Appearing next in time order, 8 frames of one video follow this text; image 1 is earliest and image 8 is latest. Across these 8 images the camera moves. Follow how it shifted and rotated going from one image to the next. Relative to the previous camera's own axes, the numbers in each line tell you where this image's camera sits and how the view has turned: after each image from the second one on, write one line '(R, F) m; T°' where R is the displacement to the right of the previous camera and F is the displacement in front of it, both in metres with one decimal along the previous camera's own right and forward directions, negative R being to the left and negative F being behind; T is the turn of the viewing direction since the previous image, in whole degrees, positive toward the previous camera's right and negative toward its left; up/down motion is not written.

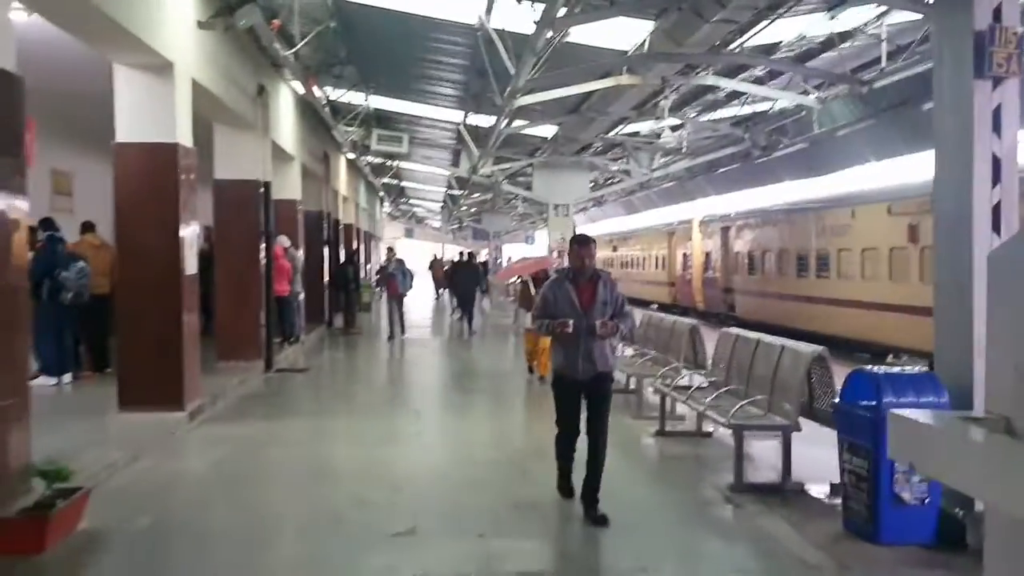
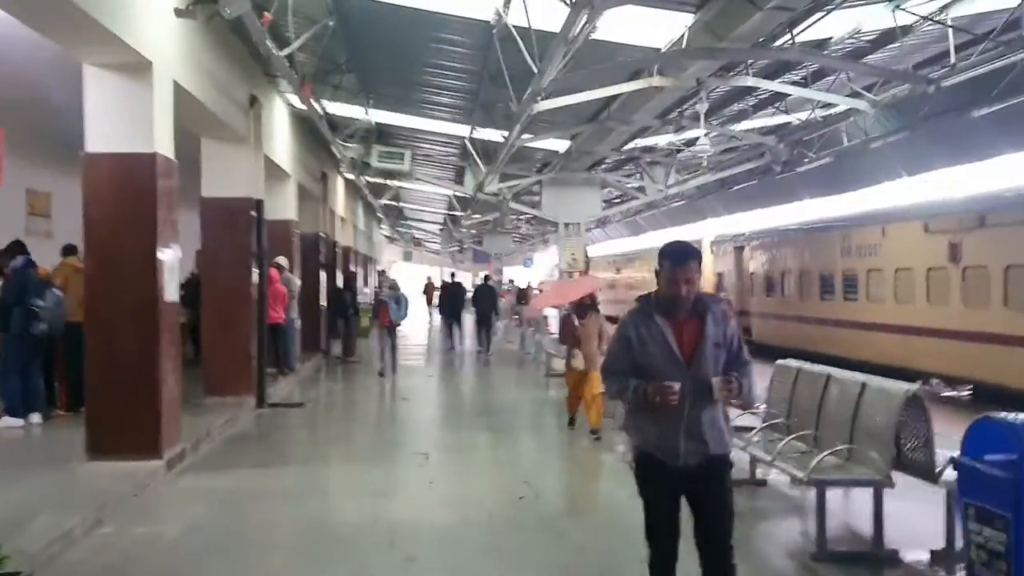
(-0.3, +1.2) m; 0°
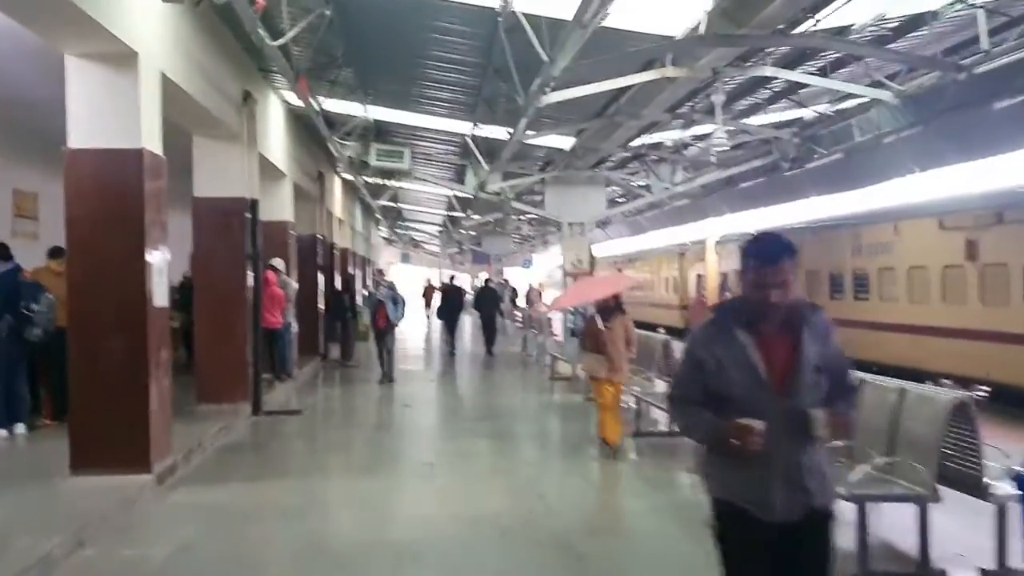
(-0.1, +0.5) m; 0°
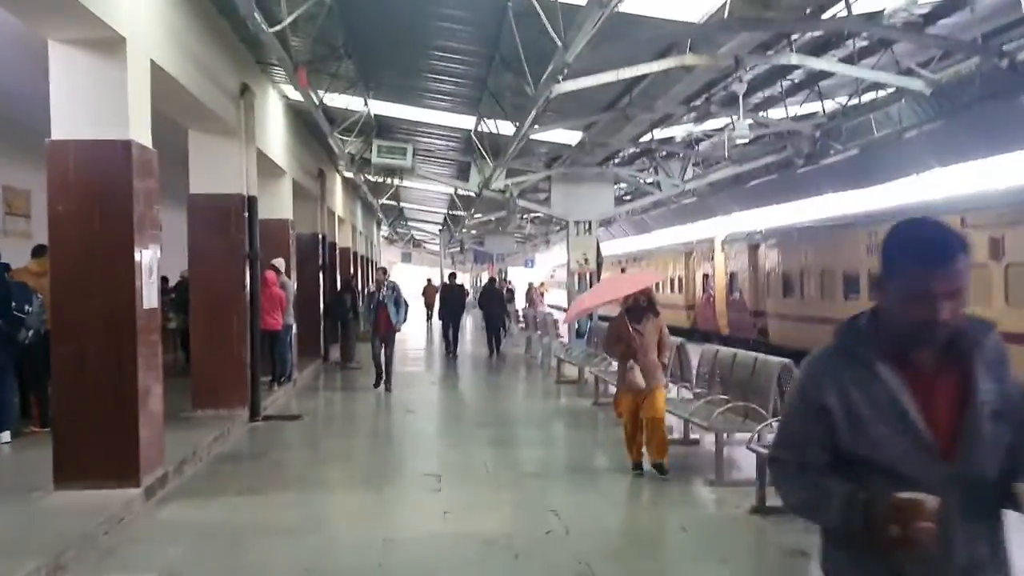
(-0.1, +0.5) m; 0°
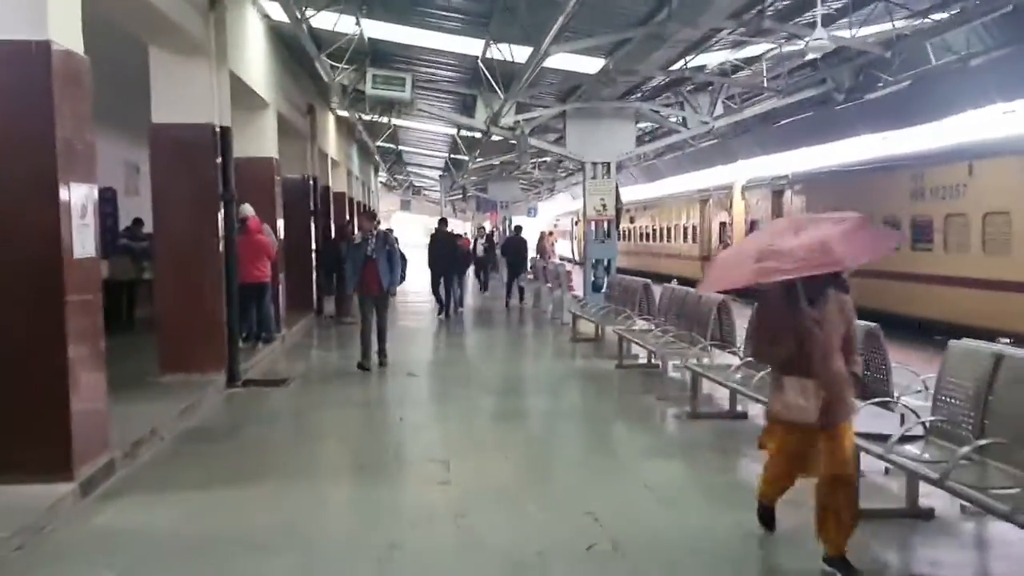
(-0.2, +1.6) m; 0°
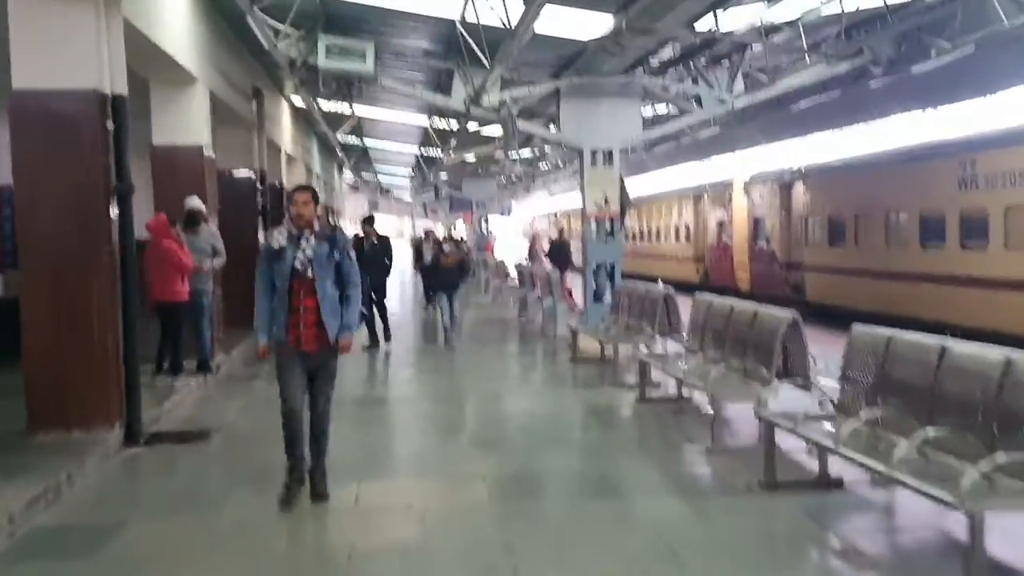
(-0.2, +2.6) m; +2°
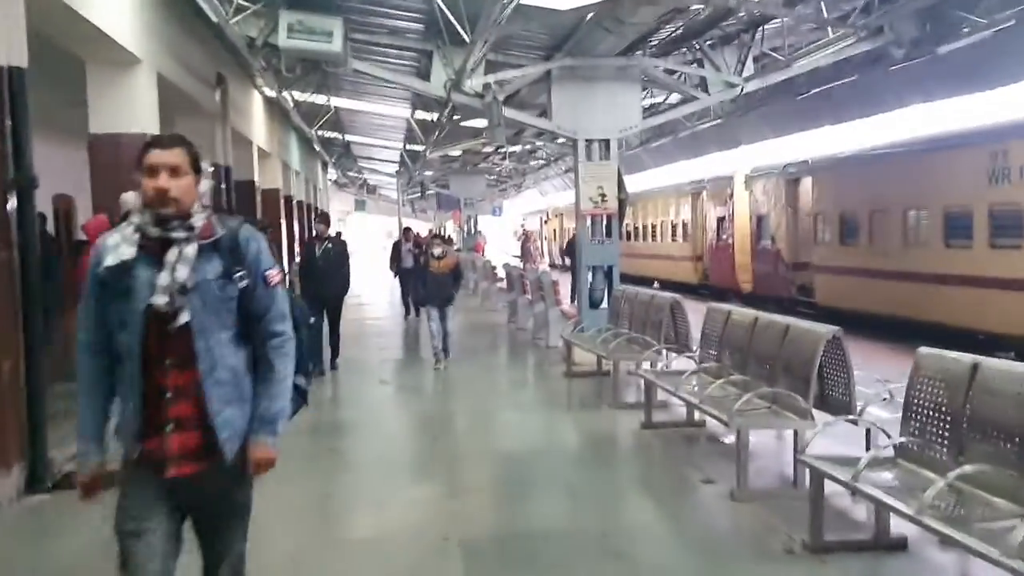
(+0.1, +1.3) m; +1°
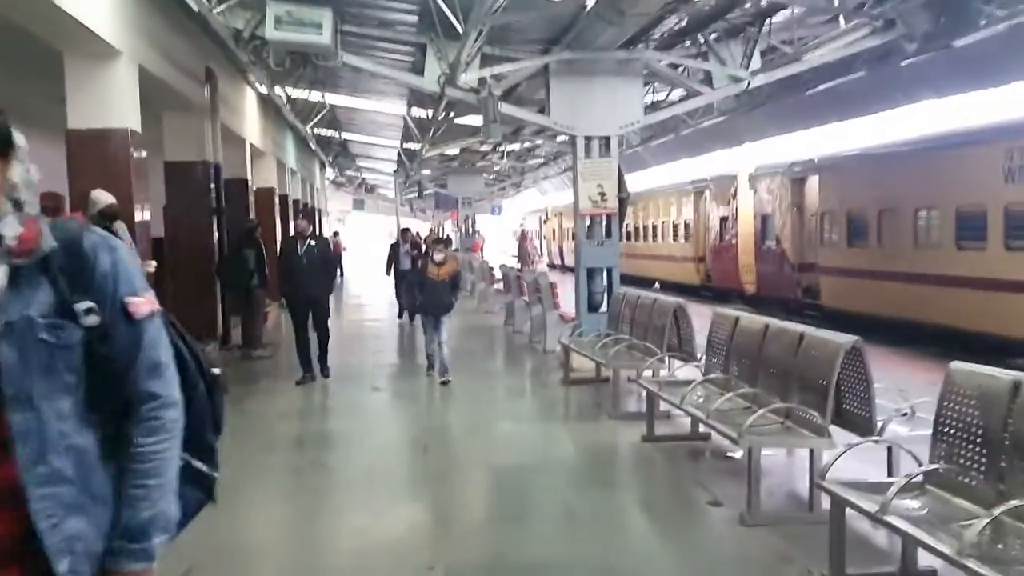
(+0.1, +0.5) m; 0°
